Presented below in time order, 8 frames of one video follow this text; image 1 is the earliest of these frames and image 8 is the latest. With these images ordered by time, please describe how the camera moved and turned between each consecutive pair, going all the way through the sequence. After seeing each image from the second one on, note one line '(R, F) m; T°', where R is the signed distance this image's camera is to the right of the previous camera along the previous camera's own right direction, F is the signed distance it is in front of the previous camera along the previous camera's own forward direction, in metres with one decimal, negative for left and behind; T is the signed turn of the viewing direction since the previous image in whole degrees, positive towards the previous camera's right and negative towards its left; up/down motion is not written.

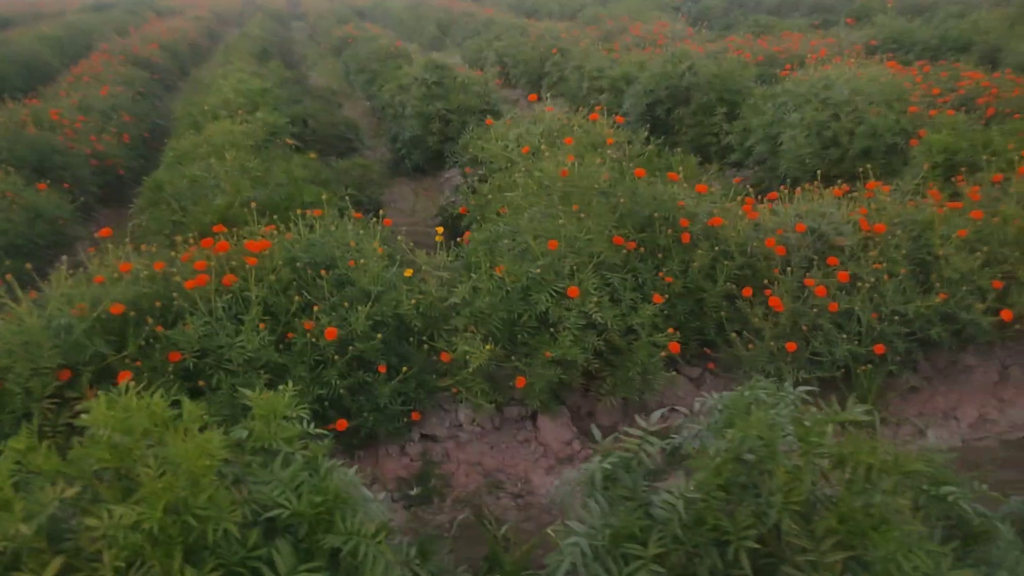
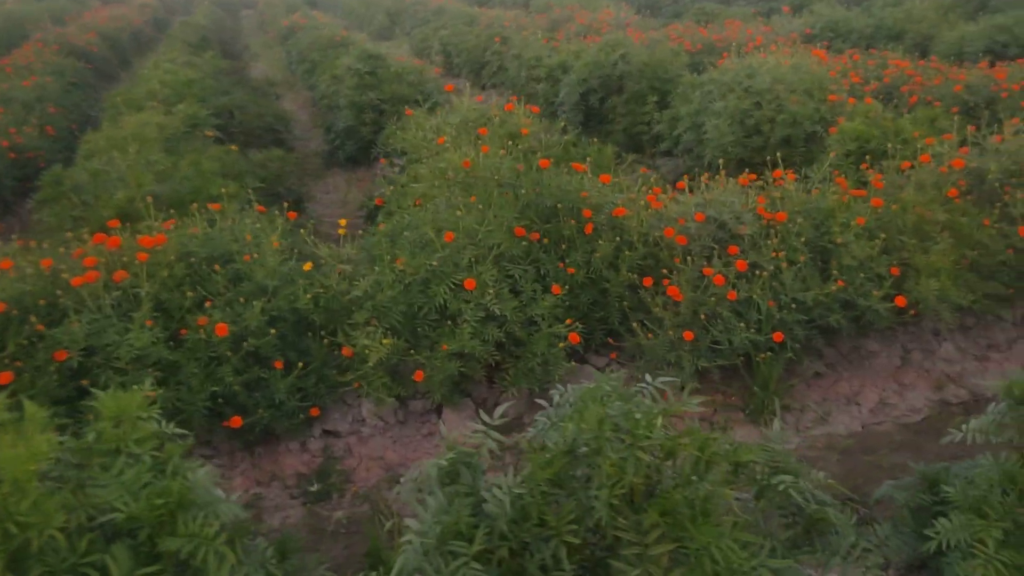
(+0.2, 0.0) m; +2°
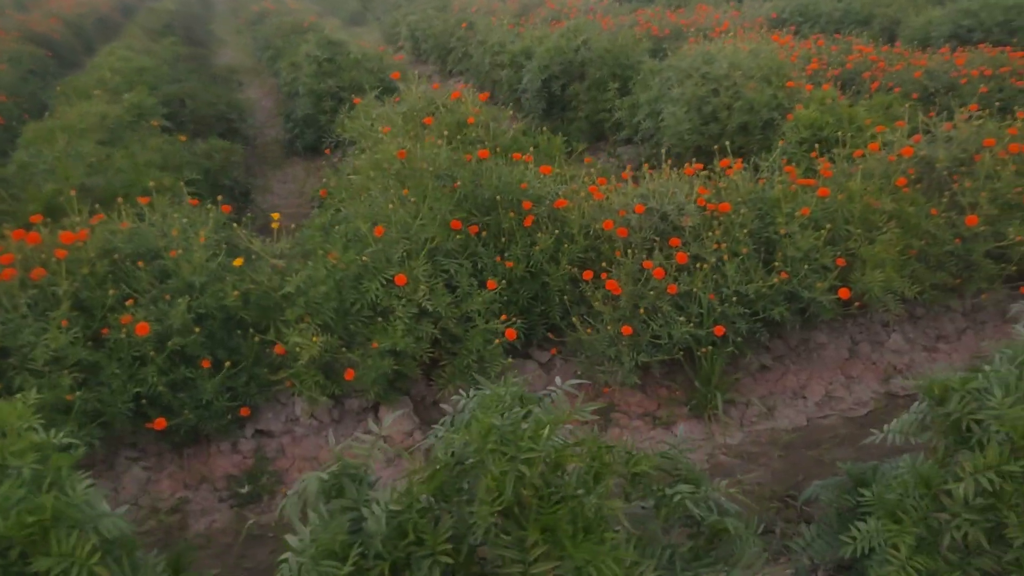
(+0.2, +0.1) m; +1°
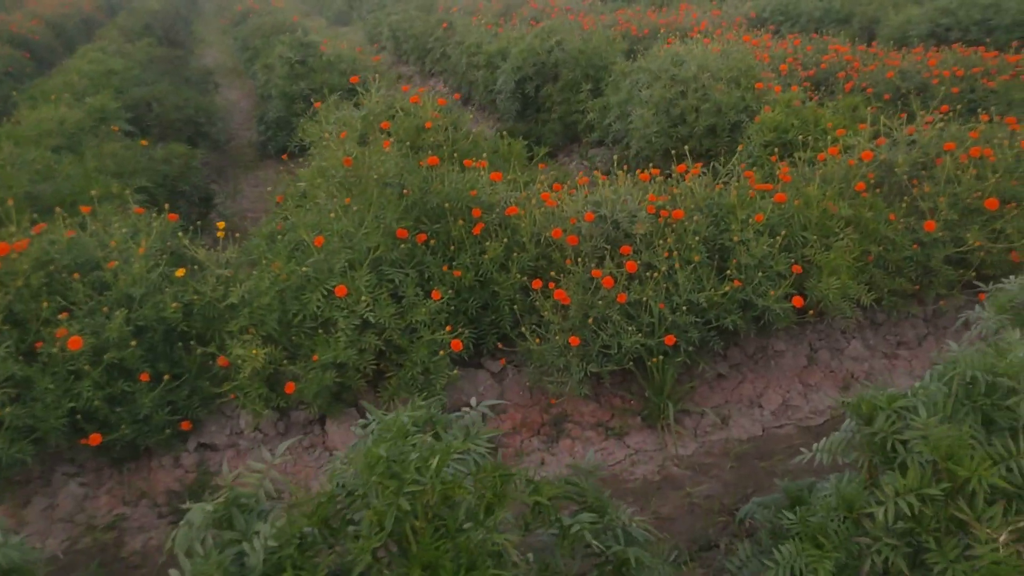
(+0.2, +0.1) m; 0°
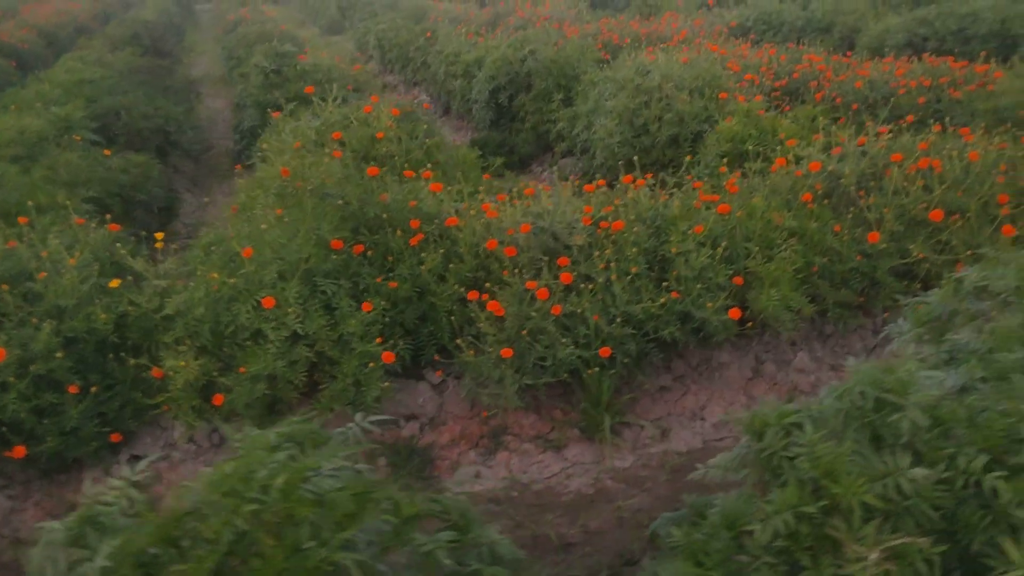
(+0.3, 0.0) m; 0°
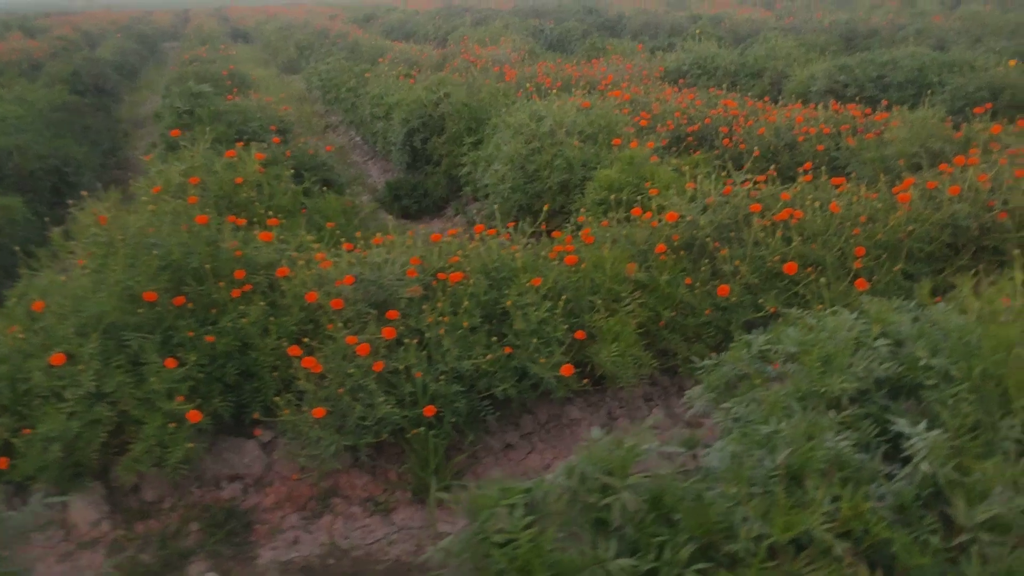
(+0.6, +0.1) m; +1°
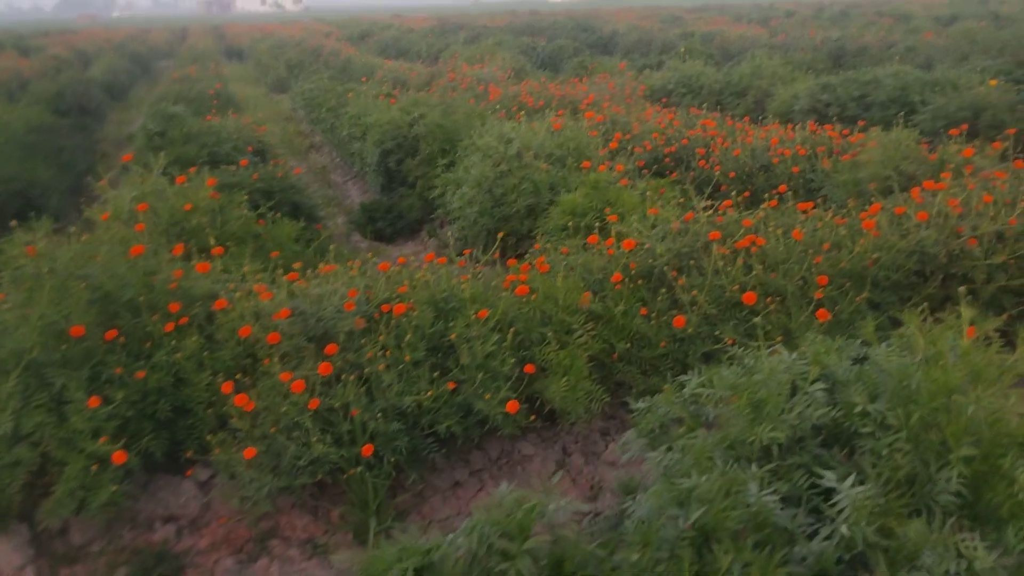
(+0.2, +0.1) m; 0°
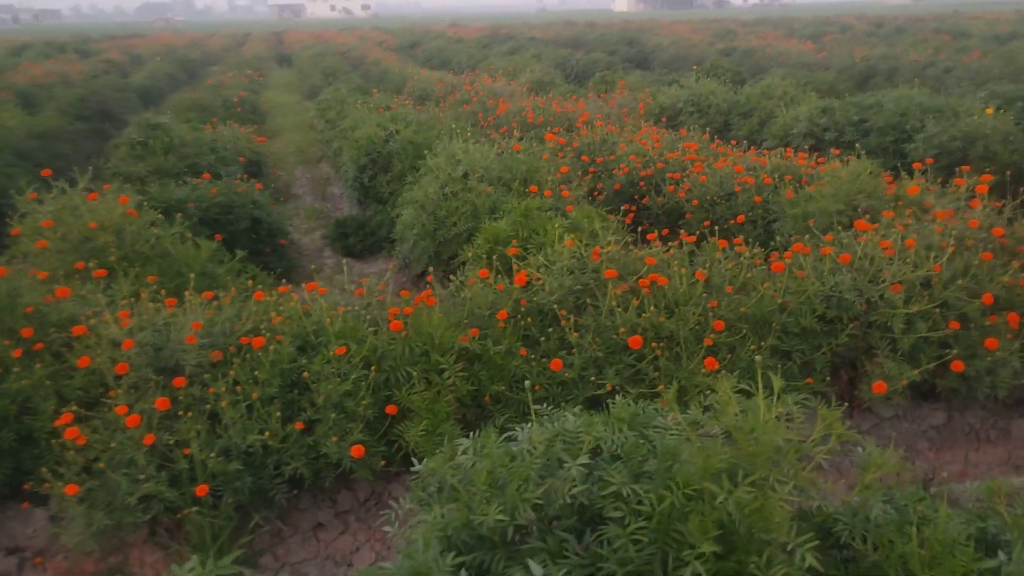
(+0.7, +0.2) m; -4°
